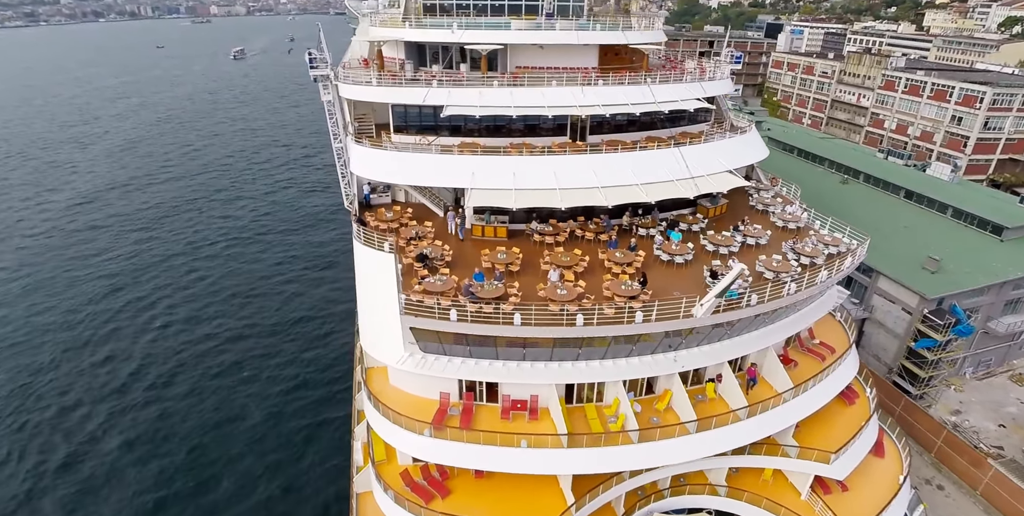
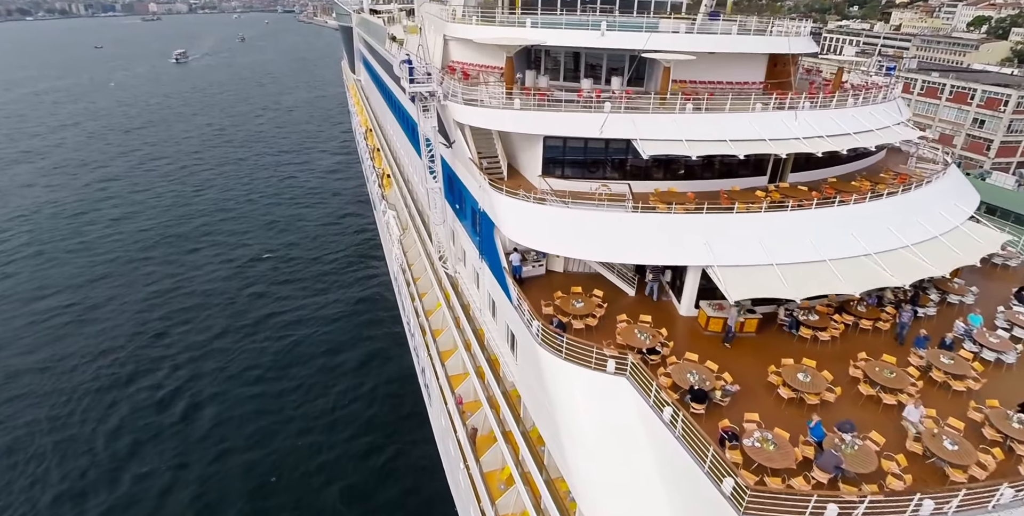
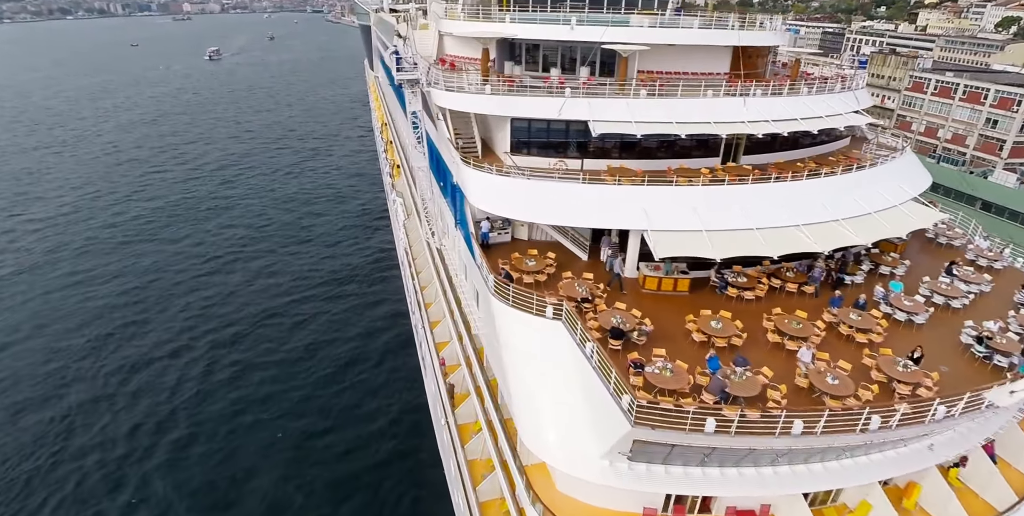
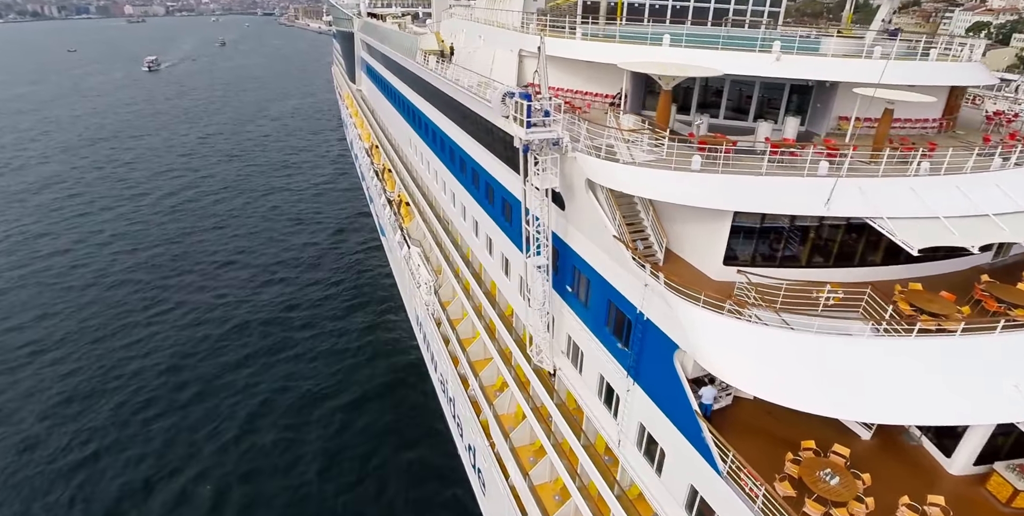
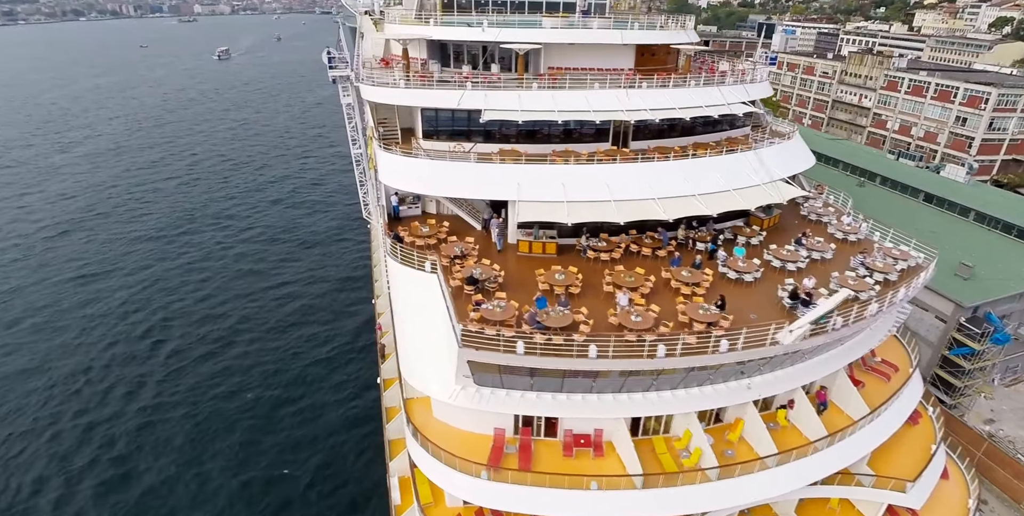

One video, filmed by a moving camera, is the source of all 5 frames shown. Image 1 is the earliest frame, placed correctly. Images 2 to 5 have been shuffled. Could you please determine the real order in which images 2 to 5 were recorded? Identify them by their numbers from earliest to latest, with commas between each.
5, 3, 2, 4
